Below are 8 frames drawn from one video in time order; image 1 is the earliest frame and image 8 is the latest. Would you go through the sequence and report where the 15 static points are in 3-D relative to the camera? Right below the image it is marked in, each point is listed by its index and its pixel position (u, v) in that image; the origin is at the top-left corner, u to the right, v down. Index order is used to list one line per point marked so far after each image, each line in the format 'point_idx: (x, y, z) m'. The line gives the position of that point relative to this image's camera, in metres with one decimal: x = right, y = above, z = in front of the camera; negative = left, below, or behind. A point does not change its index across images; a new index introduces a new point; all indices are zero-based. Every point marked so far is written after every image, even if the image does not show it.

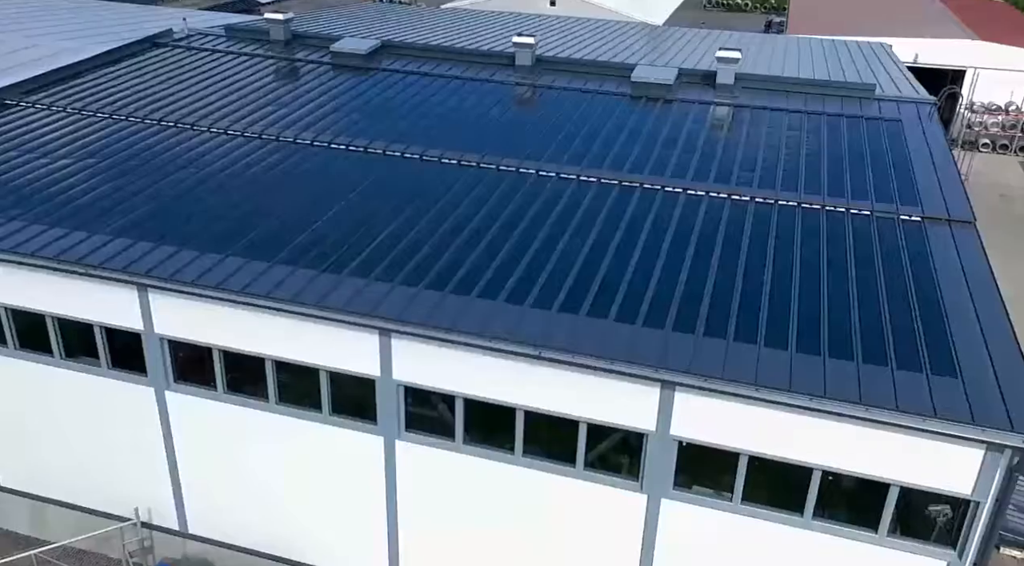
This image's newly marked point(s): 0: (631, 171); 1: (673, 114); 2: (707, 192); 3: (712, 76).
0: (+2.0, +1.9, +14.3) m
1: (+3.2, +3.4, +16.8) m
2: (+3.1, +1.4, +13.5) m
3: (+4.3, +4.5, +18.3) m
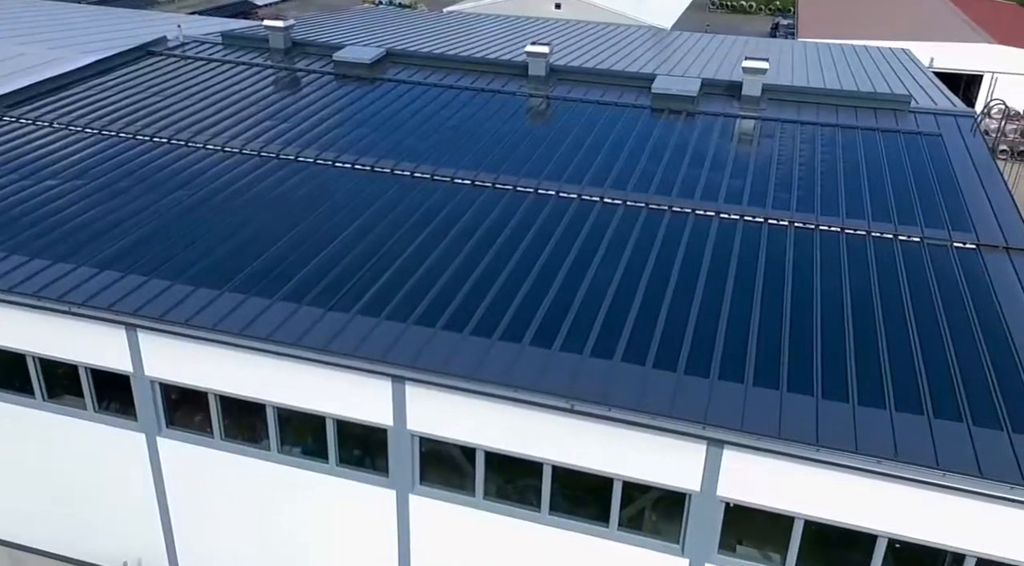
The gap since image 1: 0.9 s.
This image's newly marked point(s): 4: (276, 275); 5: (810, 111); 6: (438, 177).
0: (+2.3, +1.4, +13.3) m
1: (+3.5, +2.9, +15.9) m
2: (+3.4, +1.0, +12.6) m
3: (+4.6, +4.0, +17.4) m
4: (-3.0, +0.1, +10.8) m
5: (+5.8, +3.4, +16.5) m
6: (-1.2, +1.7, +13.8) m
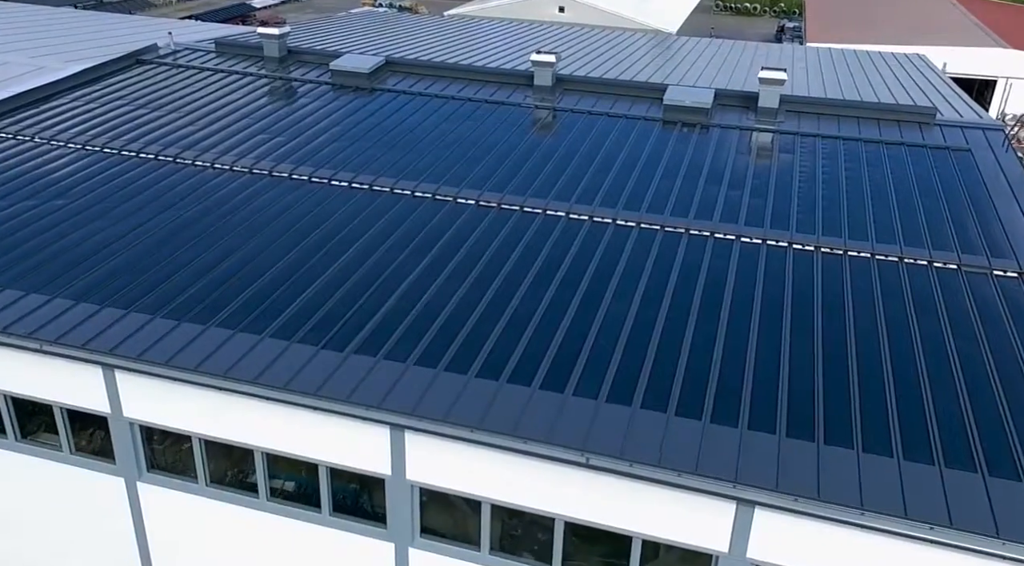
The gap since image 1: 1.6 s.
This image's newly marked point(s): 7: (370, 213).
0: (+2.4, +1.0, +12.5) m
1: (+3.6, +2.5, +15.1) m
2: (+3.5, +0.6, +11.8) m
3: (+4.7, +3.6, +16.6) m
4: (-2.9, -0.3, +10.0) m
5: (+5.9, +3.0, +15.8) m
6: (-1.1, +1.3, +13.0) m
7: (-2.1, +1.1, +12.6) m
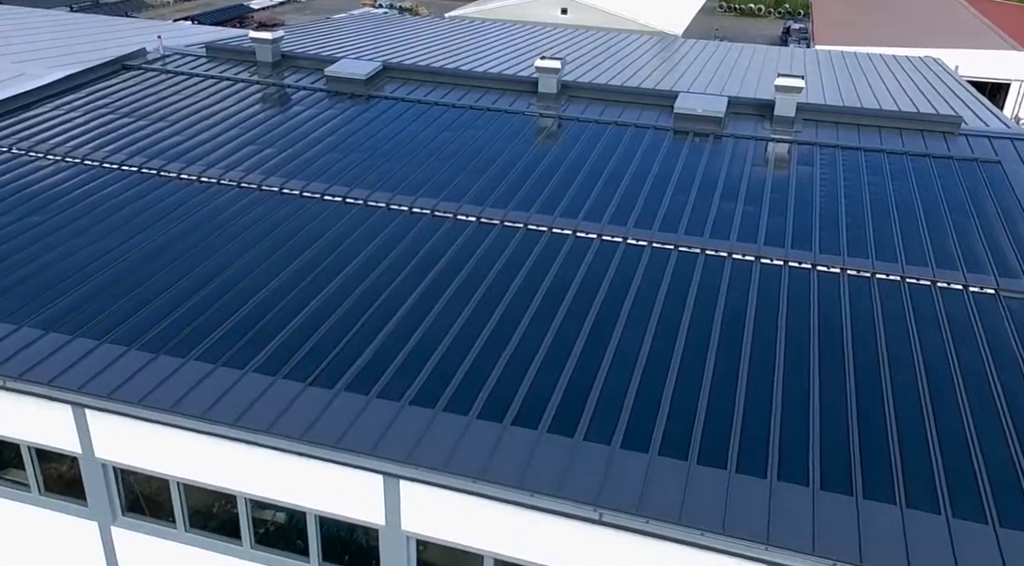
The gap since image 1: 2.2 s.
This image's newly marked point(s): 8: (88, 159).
0: (+2.4, +0.7, +11.7) m
1: (+3.6, +2.2, +14.3) m
2: (+3.5, +0.3, +11.0) m
3: (+4.7, +3.3, +15.8) m
4: (-2.9, -0.6, +9.3) m
5: (+6.0, +2.6, +15.0) m
6: (-1.1, +1.0, +12.2) m
7: (-2.0, +0.7, +11.8) m
8: (-7.0, +2.0, +13.9) m
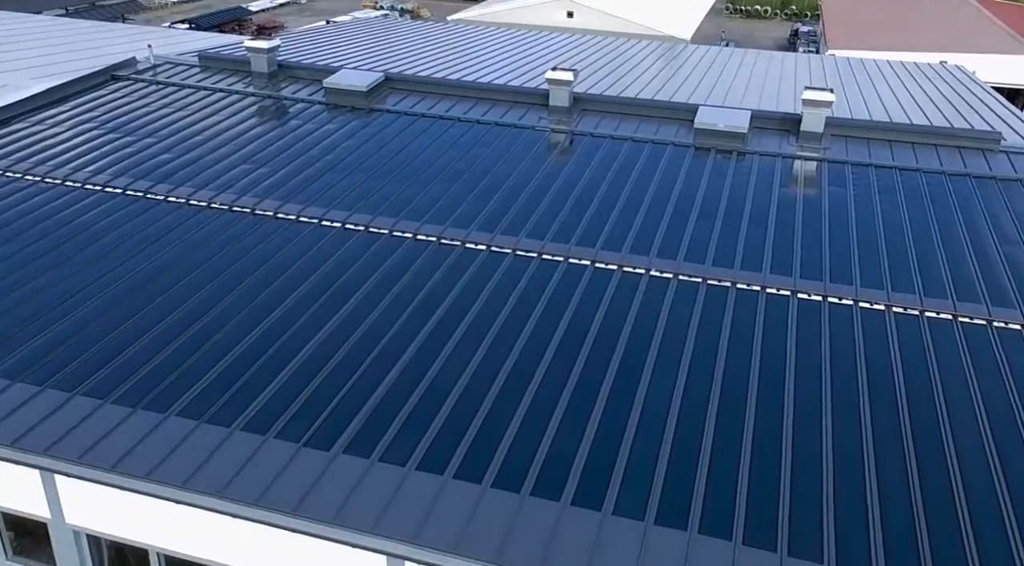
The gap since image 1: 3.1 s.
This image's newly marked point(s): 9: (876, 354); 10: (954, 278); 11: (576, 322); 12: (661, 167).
0: (+2.6, +0.3, +10.8) m
1: (+3.8, +1.7, +13.4) m
2: (+3.7, -0.2, +10.1) m
3: (+4.9, +2.9, +14.9) m
4: (-2.7, -1.1, +8.4) m
5: (+6.1, +2.2, +14.1) m
6: (-0.9, +0.6, +11.3) m
7: (-1.9, +0.3, +10.9) m
8: (-6.8, +1.6, +13.0) m
9: (+3.9, -0.8, +9.0) m
10: (+5.5, +0.1, +10.5) m
11: (+0.7, -0.4, +9.5) m
12: (+2.4, +1.9, +13.6) m
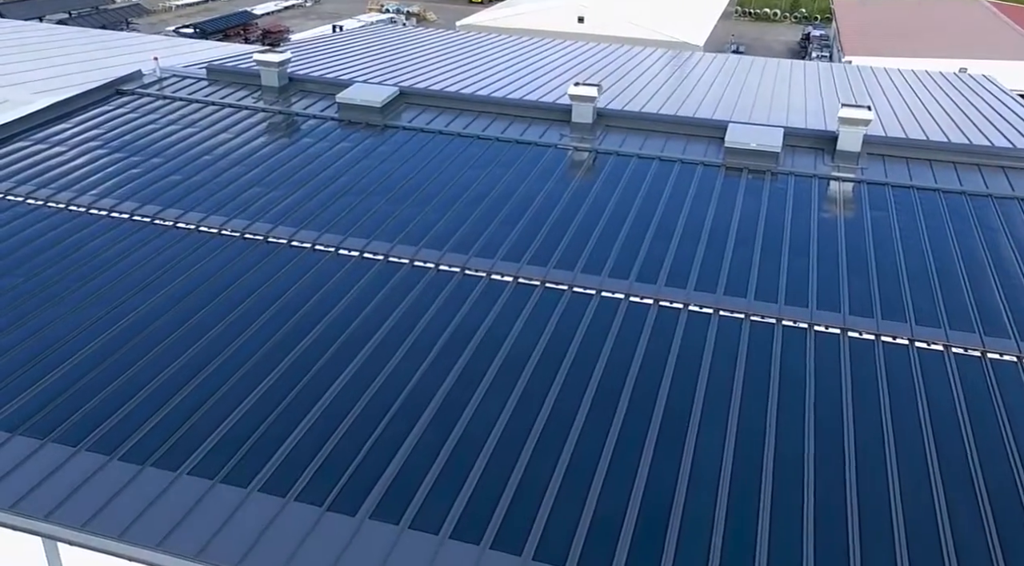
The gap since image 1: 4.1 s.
0: (+3.0, -0.2, +10.2) m
1: (+4.2, +1.3, +12.7) m
2: (+4.1, -0.6, +9.5) m
3: (+5.3, +2.4, +14.3) m
4: (-2.4, -1.5, +7.8) m
5: (+6.5, +1.8, +13.4) m
6: (-0.5, +0.1, +10.7) m
7: (-1.5, -0.1, +10.3) m
8: (-6.4, +1.2, +12.4) m
9: (+4.2, -1.2, +8.4) m
10: (+5.8, -0.4, +9.8) m
11: (+1.1, -0.9, +8.9) m
12: (+2.7, +1.4, +12.9) m
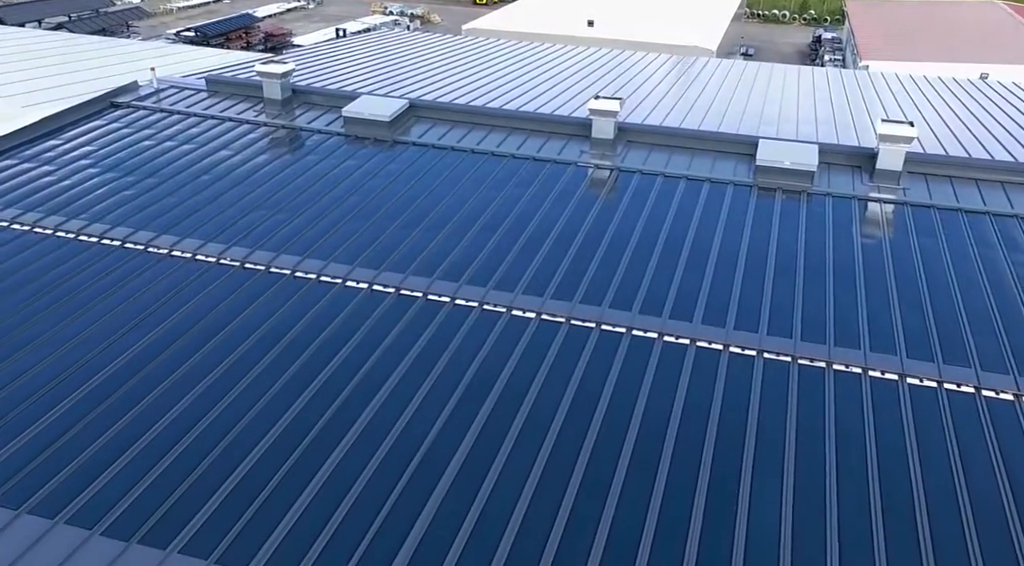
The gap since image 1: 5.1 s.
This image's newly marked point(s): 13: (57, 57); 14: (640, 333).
0: (+3.2, -0.6, +9.3) m
1: (+4.4, +0.9, +11.9) m
2: (+4.3, -1.0, +8.6) m
3: (+5.6, +2.0, +13.4) m
4: (-2.1, -1.9, +6.9) m
5: (+6.8, +1.4, +12.6) m
6: (-0.3, -0.3, +9.9) m
7: (-1.3, -0.5, +9.4) m
8: (-6.2, +0.8, +11.6) m
9: (+4.5, -1.6, +7.5) m
10: (+6.1, -0.8, +9.0) m
11: (+1.3, -1.3, +8.1) m
12: (+3.0, +1.0, +12.1) m
13: (-10.5, +5.2, +19.6) m
14: (+1.4, -0.6, +9.4) m
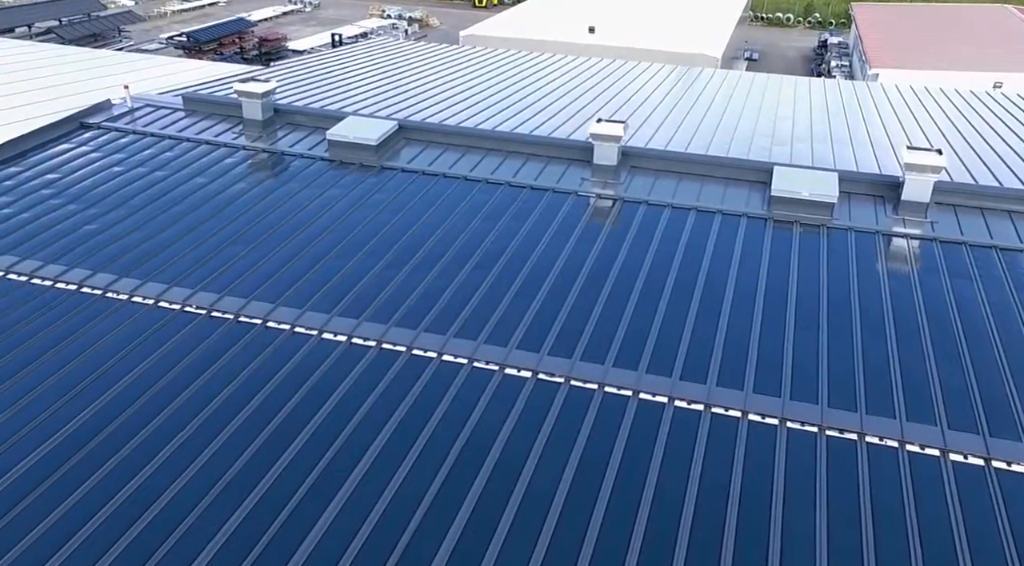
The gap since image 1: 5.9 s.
0: (+3.2, -1.1, +8.4) m
1: (+4.4, +0.3, +10.9) m
2: (+4.3, -1.6, +7.6) m
3: (+5.5, +1.4, +12.4) m
4: (-2.2, -2.5, +6.0) m
5: (+6.7, +0.8, +11.6) m
6: (-0.3, -0.8, +8.9) m
7: (-1.3, -1.1, +8.5) m
8: (-6.2, +0.2, +10.6) m
9: (+4.4, -2.2, +6.5) m
10: (+6.0, -1.3, +8.0) m
11: (+1.3, -1.8, +7.1) m
12: (+3.0, +0.4, +11.1) m
13: (-10.6, +4.6, +18.7) m
14: (+1.4, -1.1, +8.4) m
